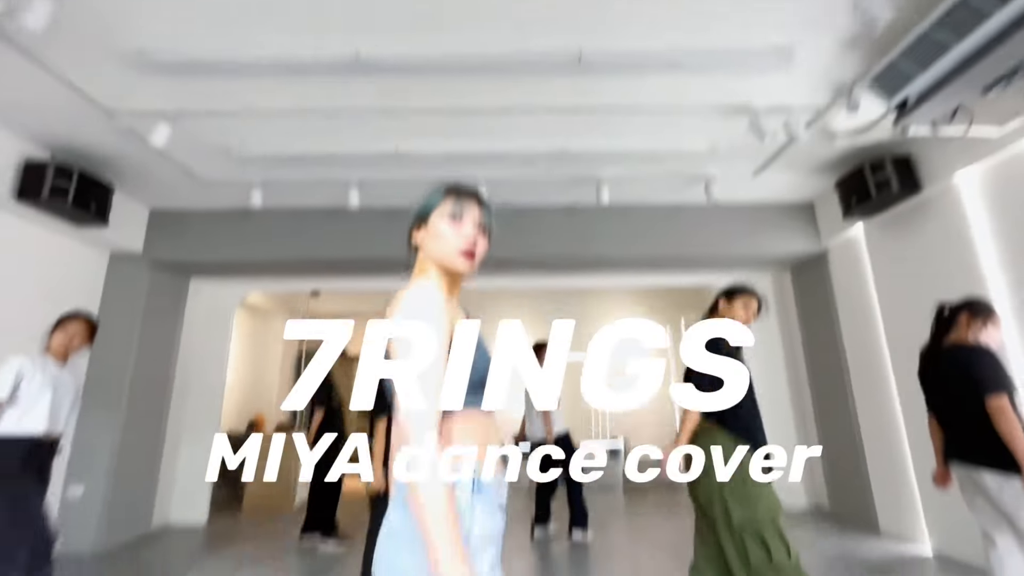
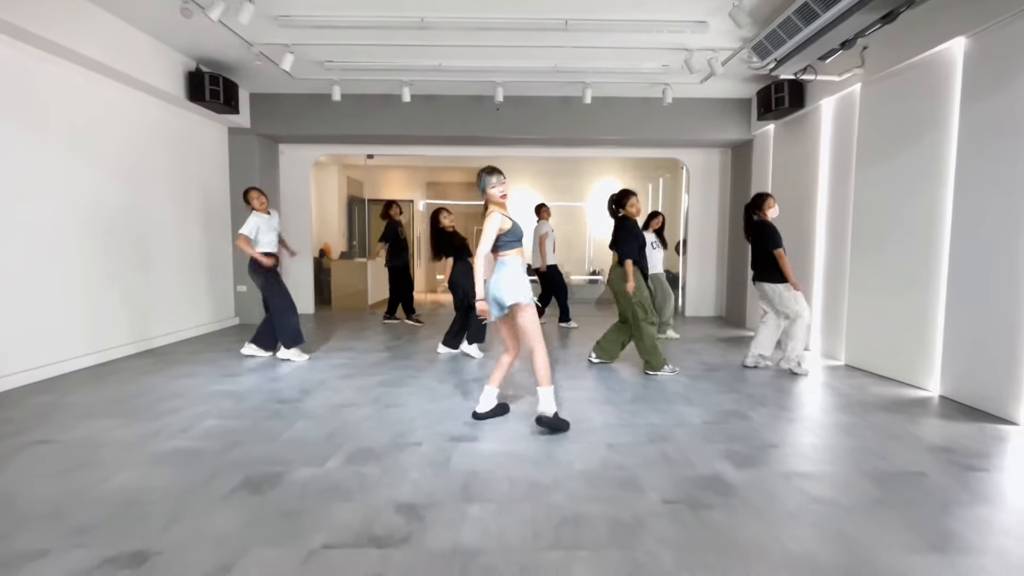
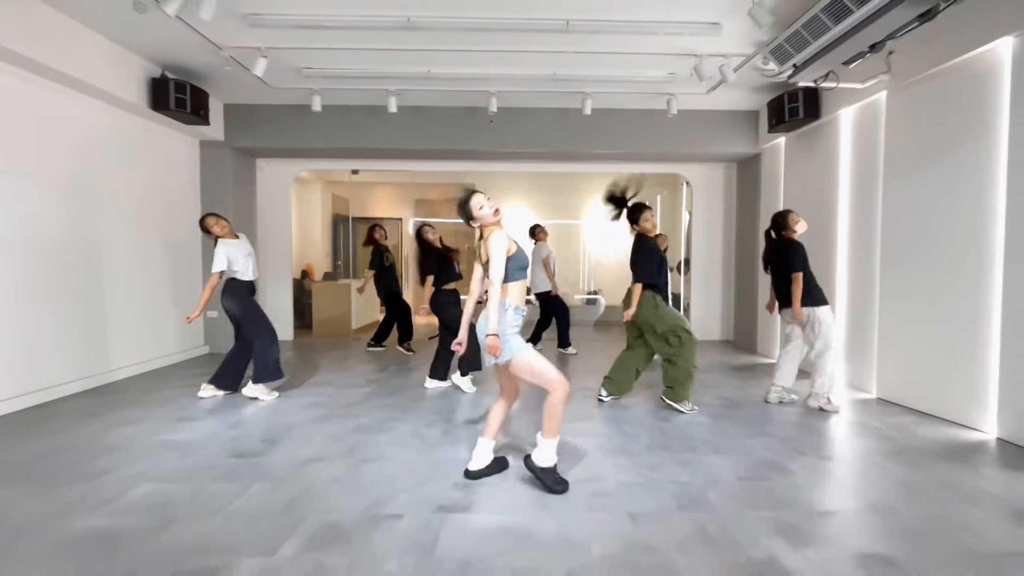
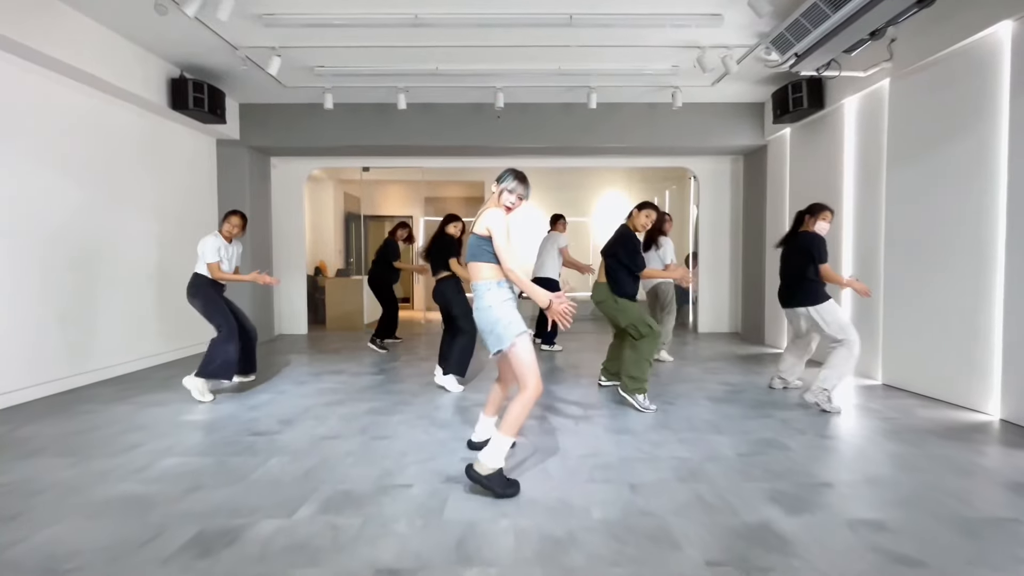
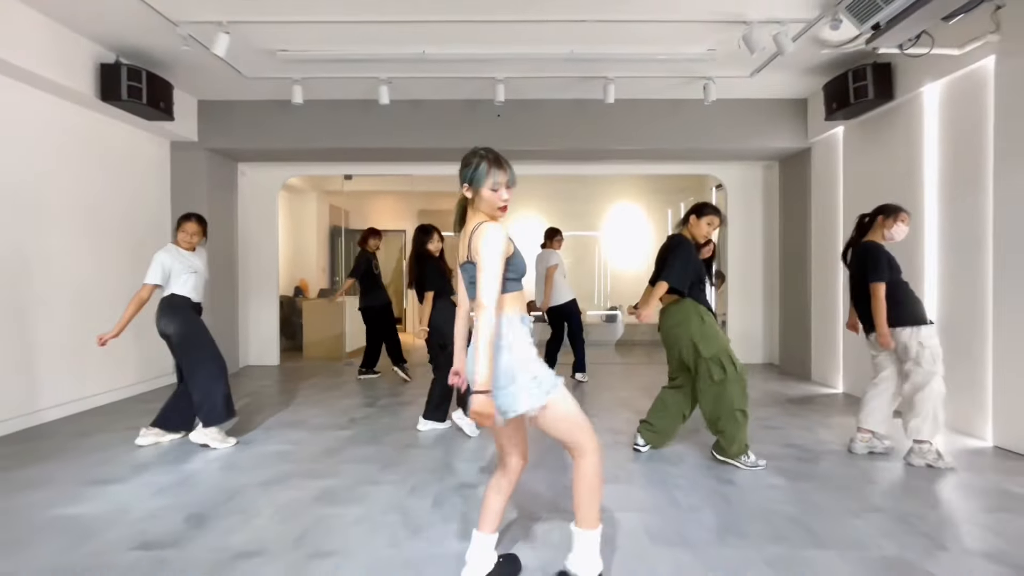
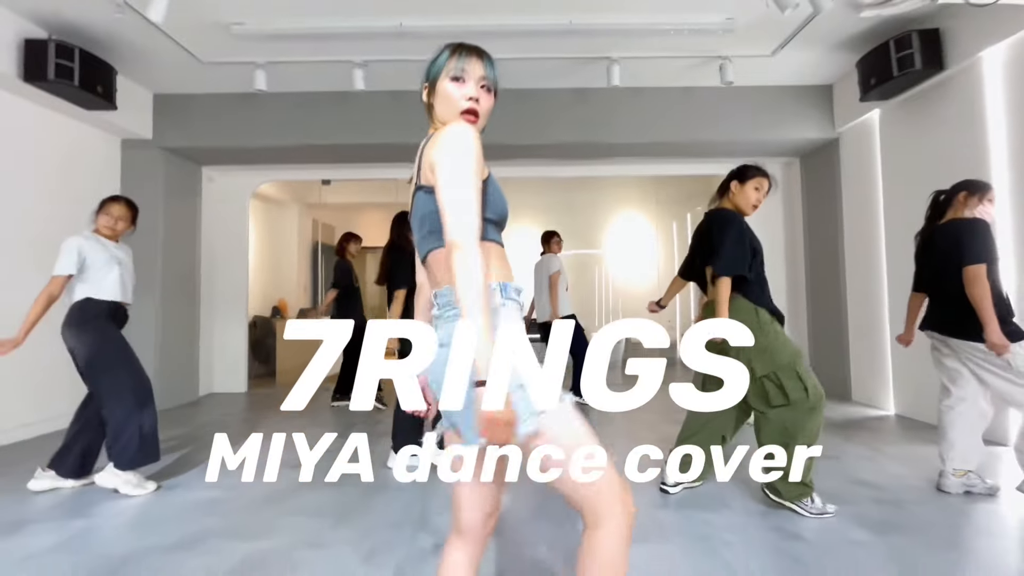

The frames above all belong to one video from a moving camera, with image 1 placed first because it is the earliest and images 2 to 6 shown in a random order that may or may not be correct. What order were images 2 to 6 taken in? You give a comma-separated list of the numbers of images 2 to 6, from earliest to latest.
6, 5, 3, 2, 4
